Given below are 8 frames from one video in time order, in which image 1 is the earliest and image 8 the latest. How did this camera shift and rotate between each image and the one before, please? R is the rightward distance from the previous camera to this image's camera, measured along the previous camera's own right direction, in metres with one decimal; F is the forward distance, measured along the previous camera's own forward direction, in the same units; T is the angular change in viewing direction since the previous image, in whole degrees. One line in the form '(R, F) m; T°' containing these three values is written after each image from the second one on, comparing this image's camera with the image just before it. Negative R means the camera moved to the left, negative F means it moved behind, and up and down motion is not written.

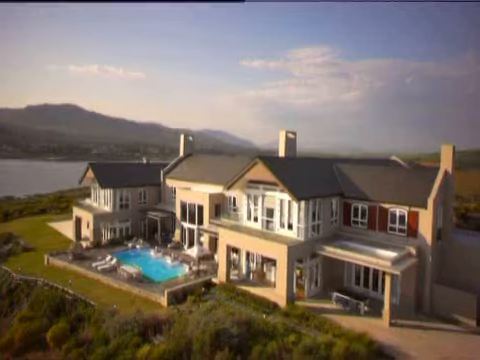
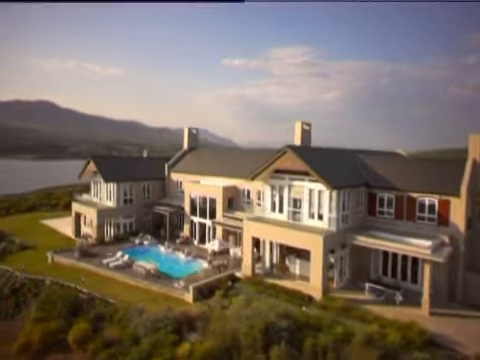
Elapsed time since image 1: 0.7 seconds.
(-3.9, +1.1) m; +3°
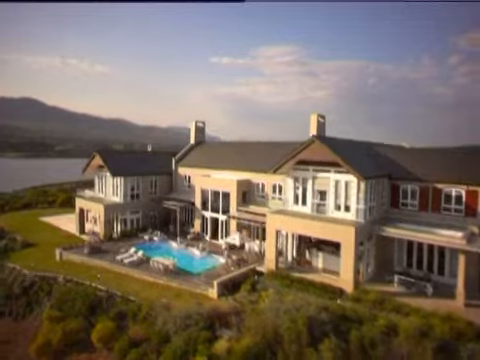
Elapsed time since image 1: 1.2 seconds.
(-2.9, +0.9) m; +2°
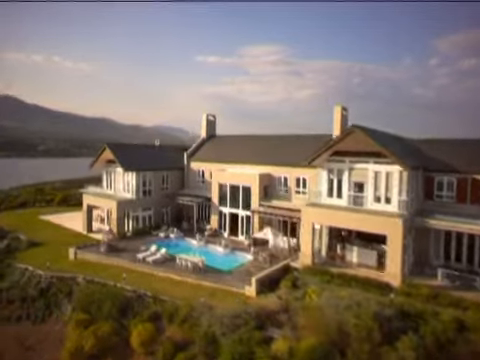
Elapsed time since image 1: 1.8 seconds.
(-3.9, +1.4) m; +2°
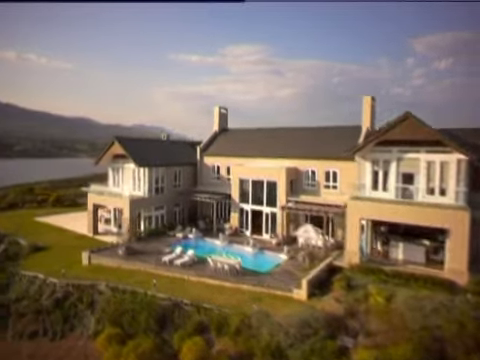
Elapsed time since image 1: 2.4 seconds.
(-4.3, +2.5) m; +3°
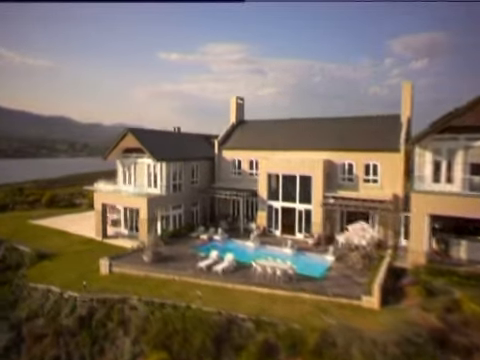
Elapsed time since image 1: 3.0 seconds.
(-4.6, +3.3) m; +3°
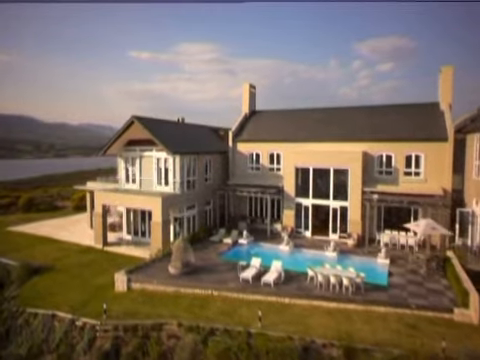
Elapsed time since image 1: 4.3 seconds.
(-4.6, +4.1) m; +5°
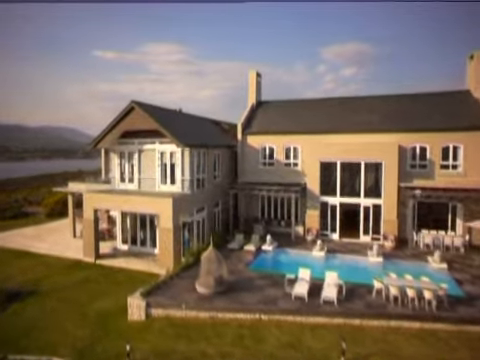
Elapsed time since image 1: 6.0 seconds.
(-3.9, +4.1) m; +6°
